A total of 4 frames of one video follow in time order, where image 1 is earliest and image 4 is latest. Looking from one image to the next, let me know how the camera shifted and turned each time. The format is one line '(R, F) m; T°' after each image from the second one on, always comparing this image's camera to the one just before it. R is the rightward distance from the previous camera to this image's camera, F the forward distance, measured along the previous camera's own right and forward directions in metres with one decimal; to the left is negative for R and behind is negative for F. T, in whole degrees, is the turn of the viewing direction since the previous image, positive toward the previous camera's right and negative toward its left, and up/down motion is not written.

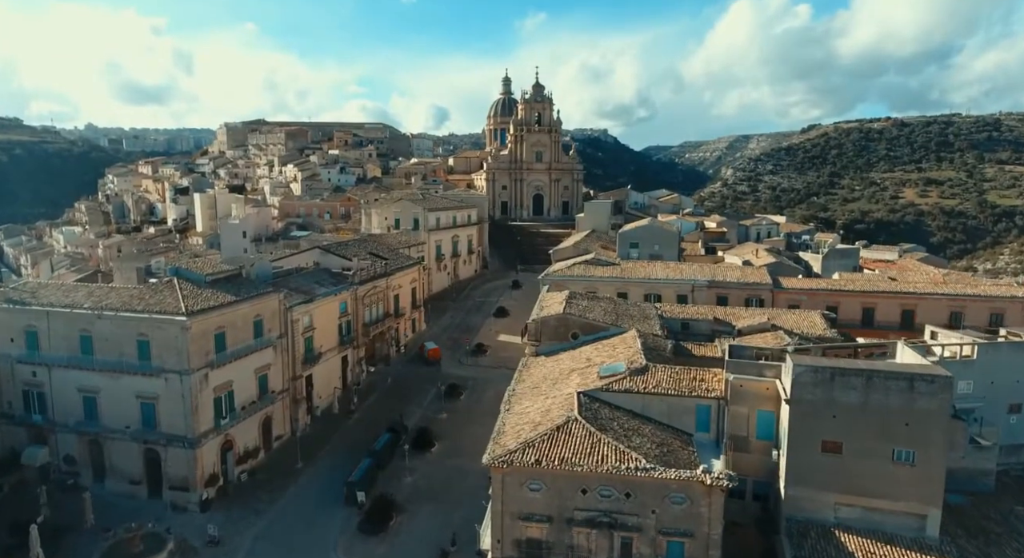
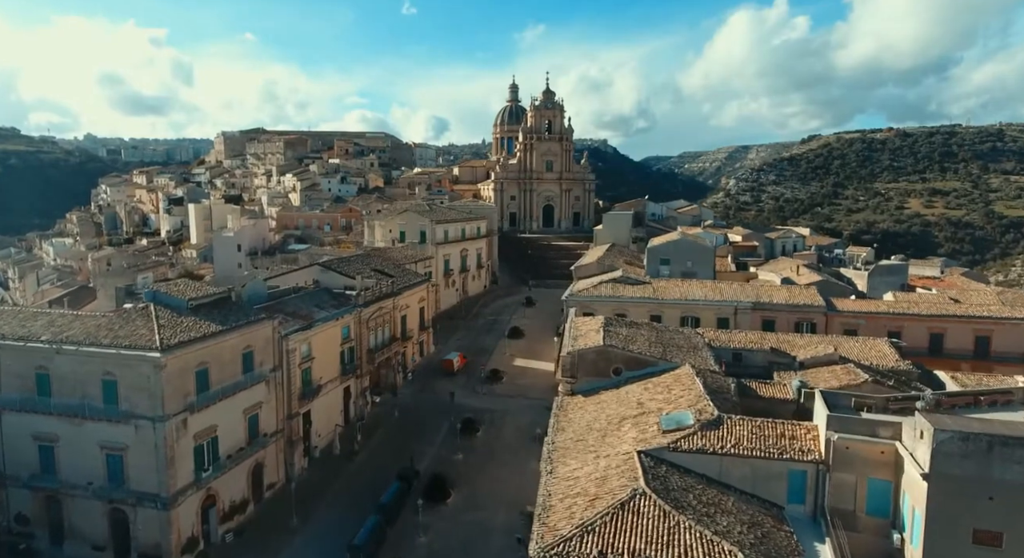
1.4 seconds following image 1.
(-1.1, +3.3) m; 0°
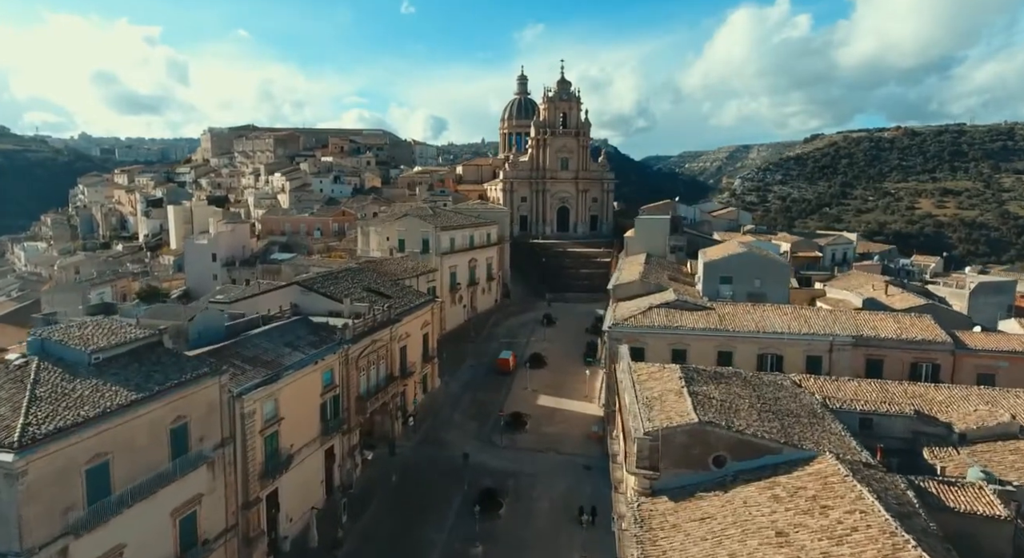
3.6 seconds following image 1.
(-1.2, +6.5) m; 0°
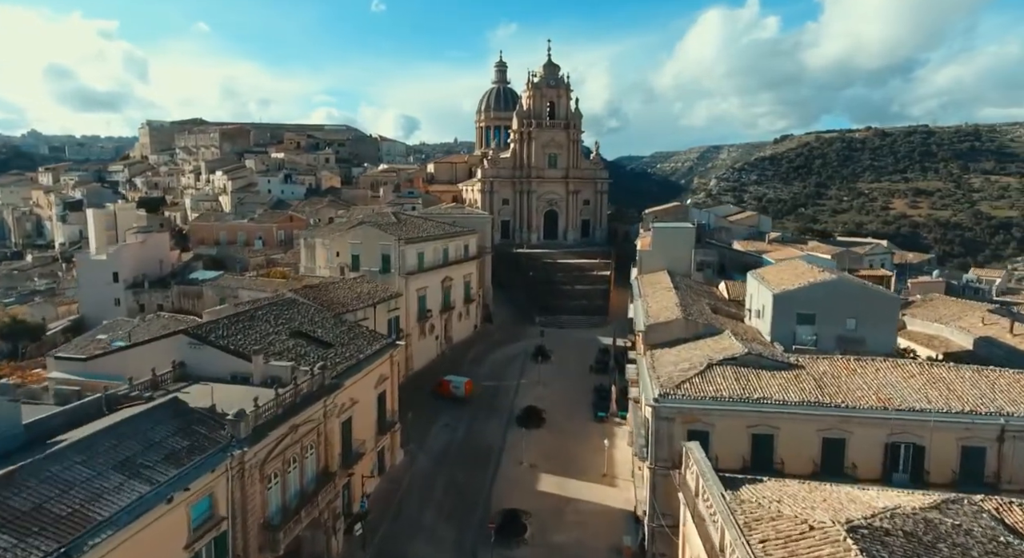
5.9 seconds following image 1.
(-0.6, +8.5) m; +3°
